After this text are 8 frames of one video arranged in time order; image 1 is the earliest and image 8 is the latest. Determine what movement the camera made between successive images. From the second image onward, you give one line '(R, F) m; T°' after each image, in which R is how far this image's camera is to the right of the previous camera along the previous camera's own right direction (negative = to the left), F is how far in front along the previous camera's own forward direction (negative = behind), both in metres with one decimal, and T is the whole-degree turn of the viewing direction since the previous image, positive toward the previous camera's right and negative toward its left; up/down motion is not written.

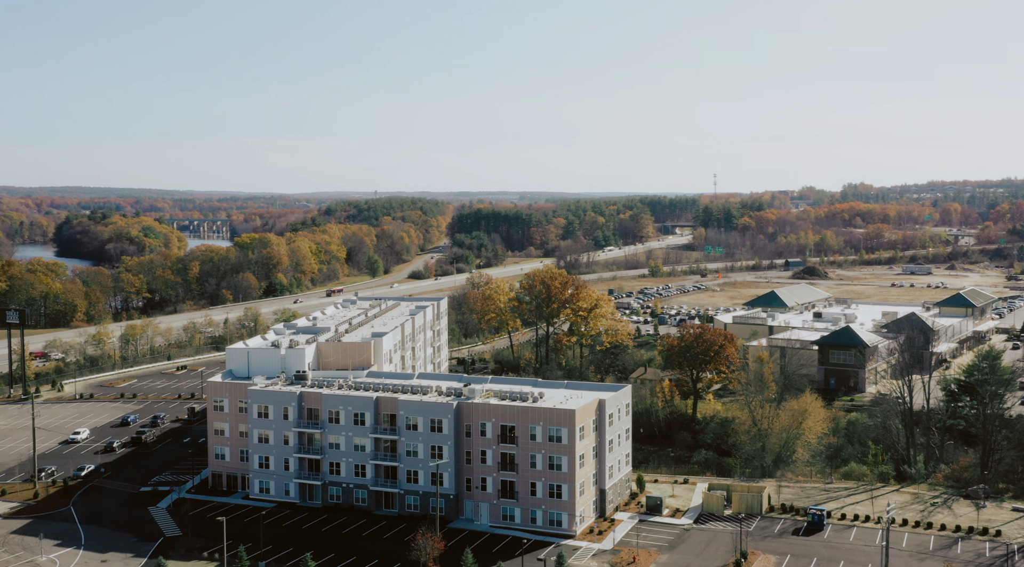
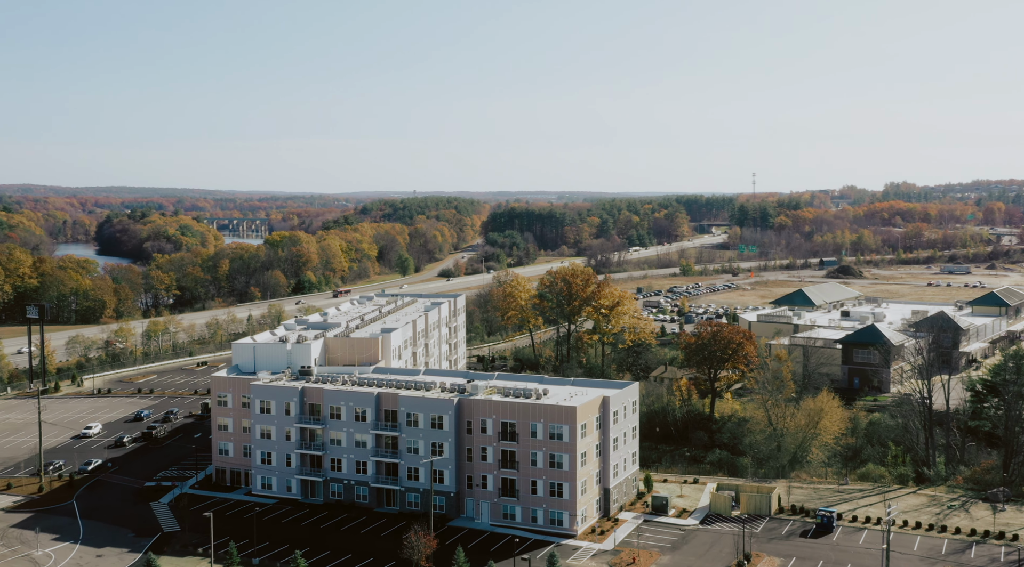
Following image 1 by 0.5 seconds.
(+2.3, +1.3) m; -2°
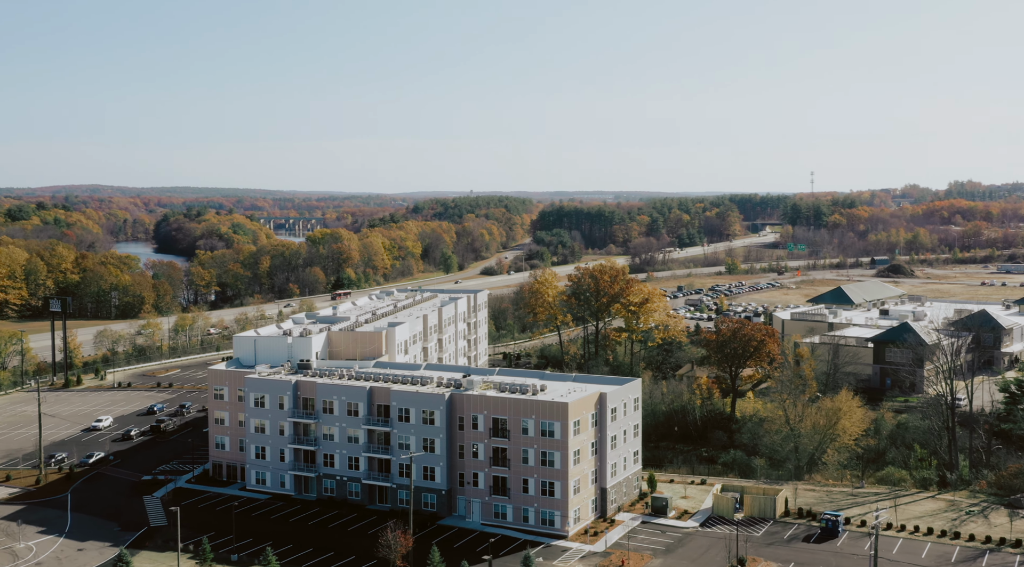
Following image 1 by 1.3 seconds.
(+3.8, +2.2) m; -3°
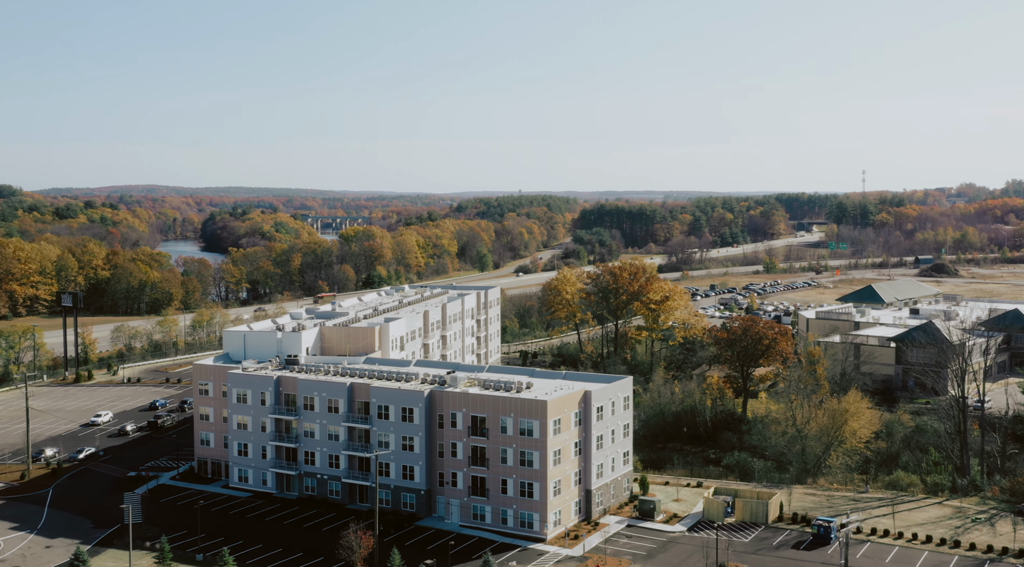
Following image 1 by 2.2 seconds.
(+4.0, +2.3) m; -3°
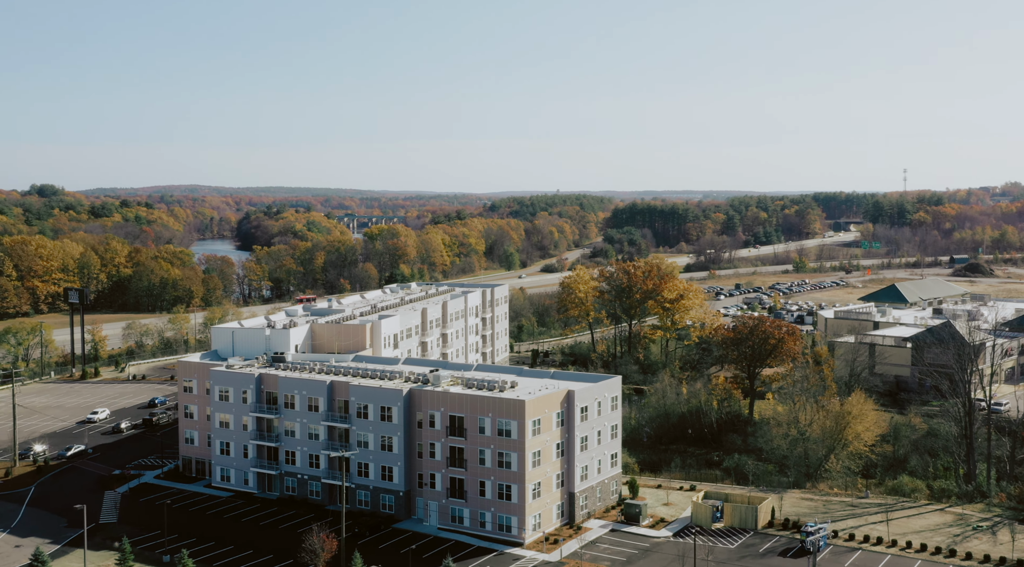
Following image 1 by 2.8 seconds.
(+3.3, +1.9) m; -2°
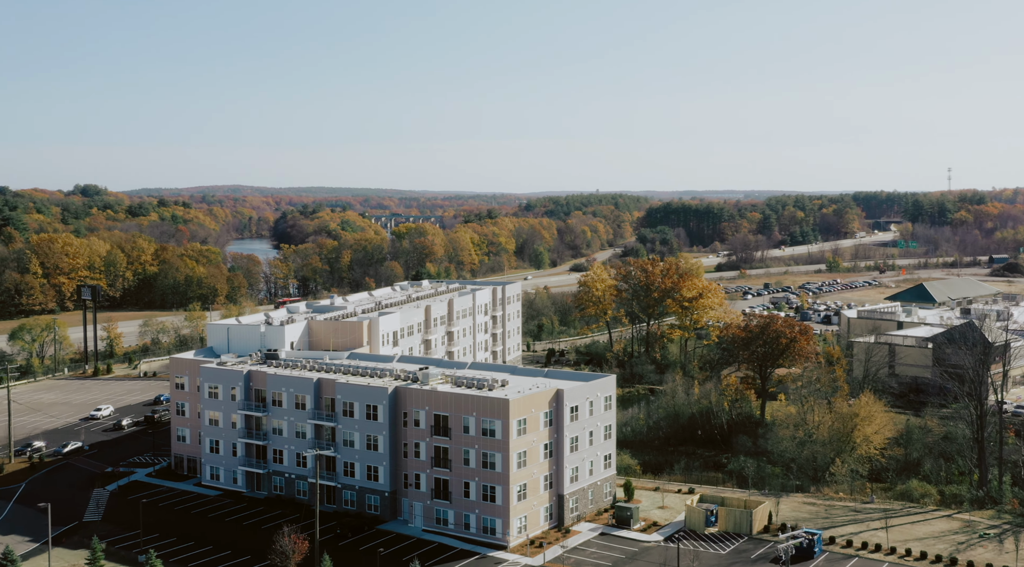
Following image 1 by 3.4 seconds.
(+2.9, +1.7) m; -2°
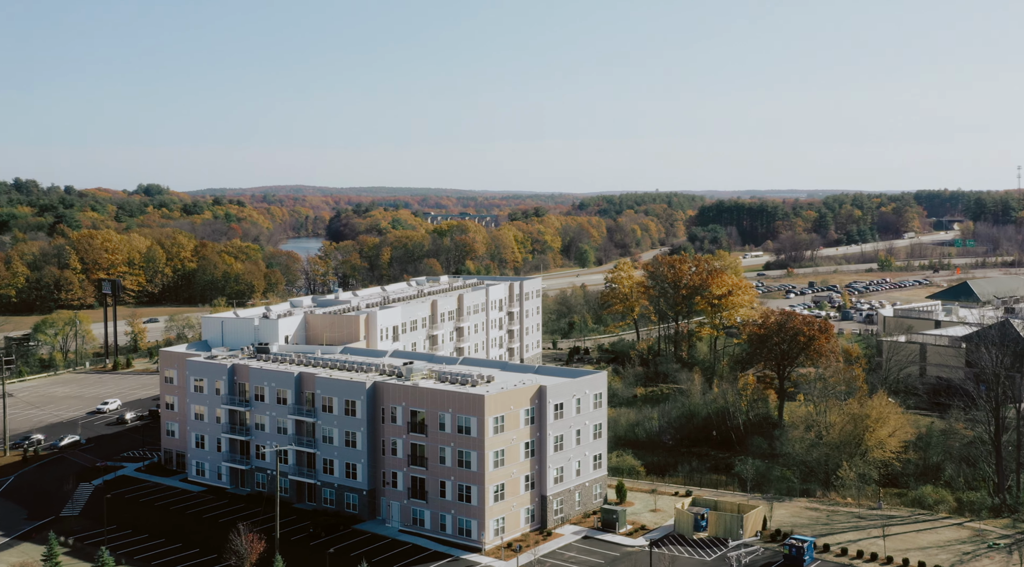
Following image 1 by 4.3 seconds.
(+4.2, +2.5) m; -3°
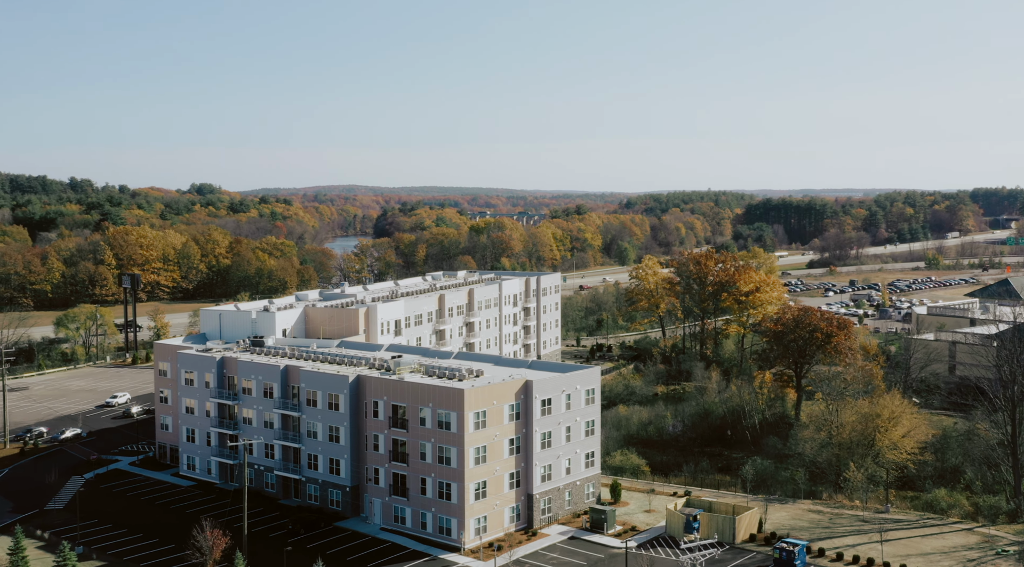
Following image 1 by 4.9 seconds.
(+3.4, +2.0) m; -3°
